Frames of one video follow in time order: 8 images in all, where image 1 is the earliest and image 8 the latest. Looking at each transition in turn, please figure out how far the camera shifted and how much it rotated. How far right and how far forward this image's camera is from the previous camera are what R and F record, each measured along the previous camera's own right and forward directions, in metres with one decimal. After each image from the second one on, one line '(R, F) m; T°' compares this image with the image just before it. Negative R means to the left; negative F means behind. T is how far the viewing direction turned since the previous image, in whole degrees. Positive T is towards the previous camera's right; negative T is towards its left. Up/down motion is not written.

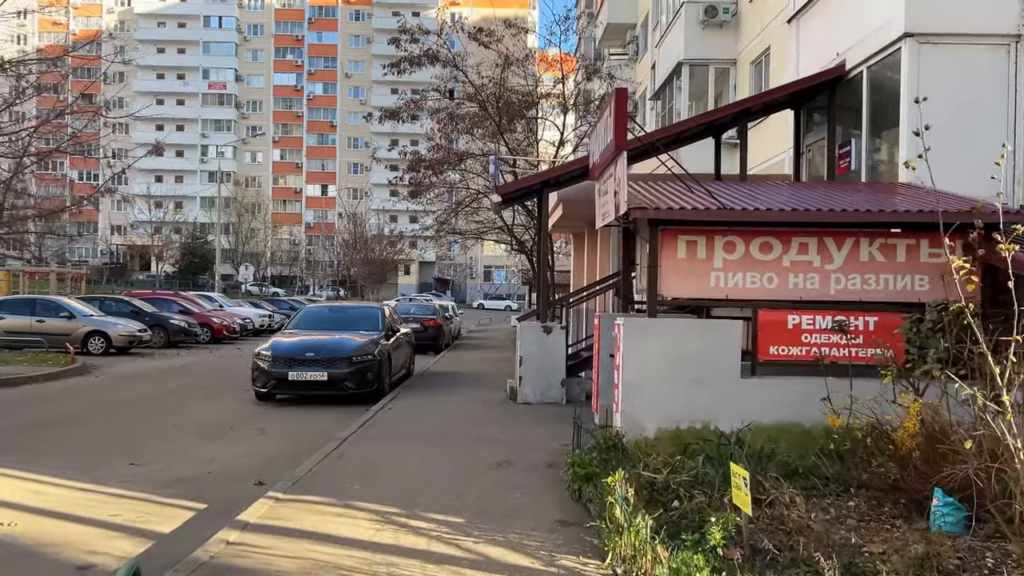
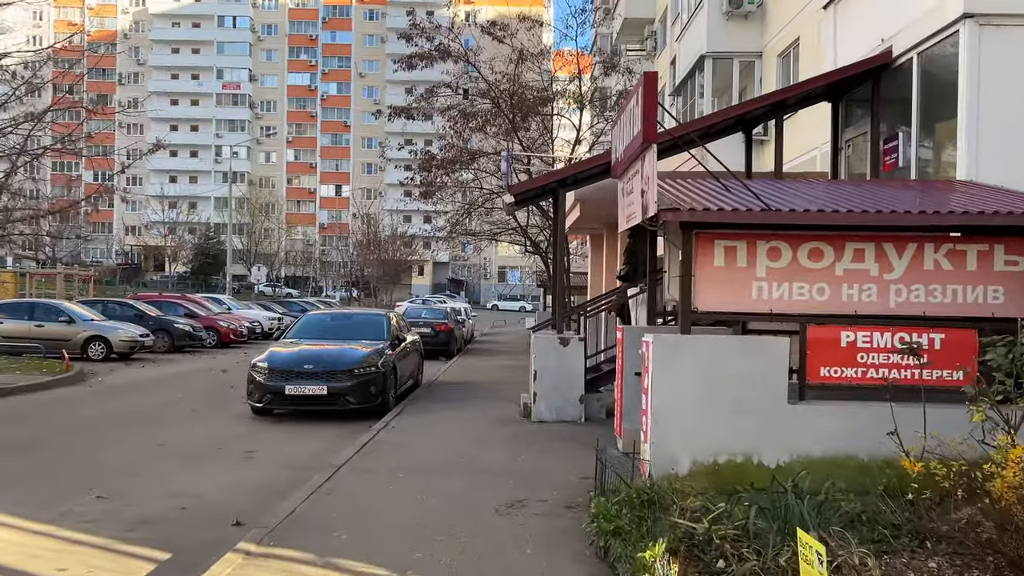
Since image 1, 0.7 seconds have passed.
(0.0, +0.8) m; -1°
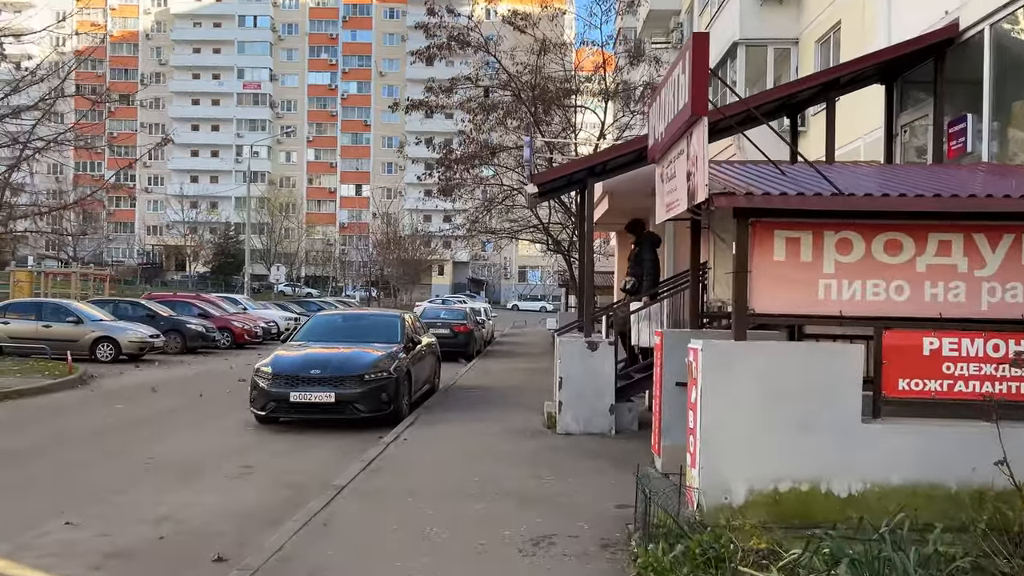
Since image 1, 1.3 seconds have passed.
(0.0, +0.8) m; -1°
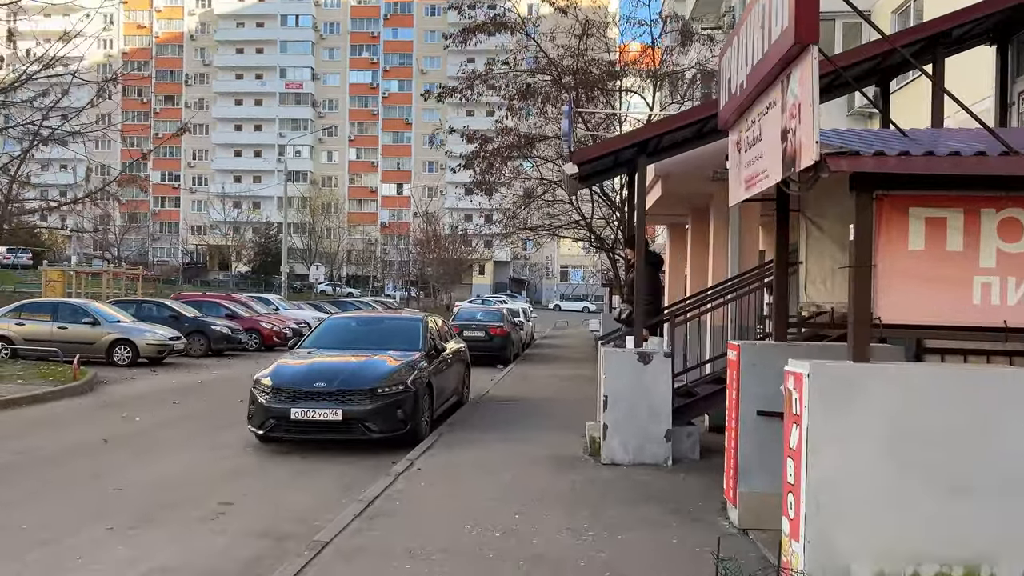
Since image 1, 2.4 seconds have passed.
(+0.1, +1.4) m; -3°
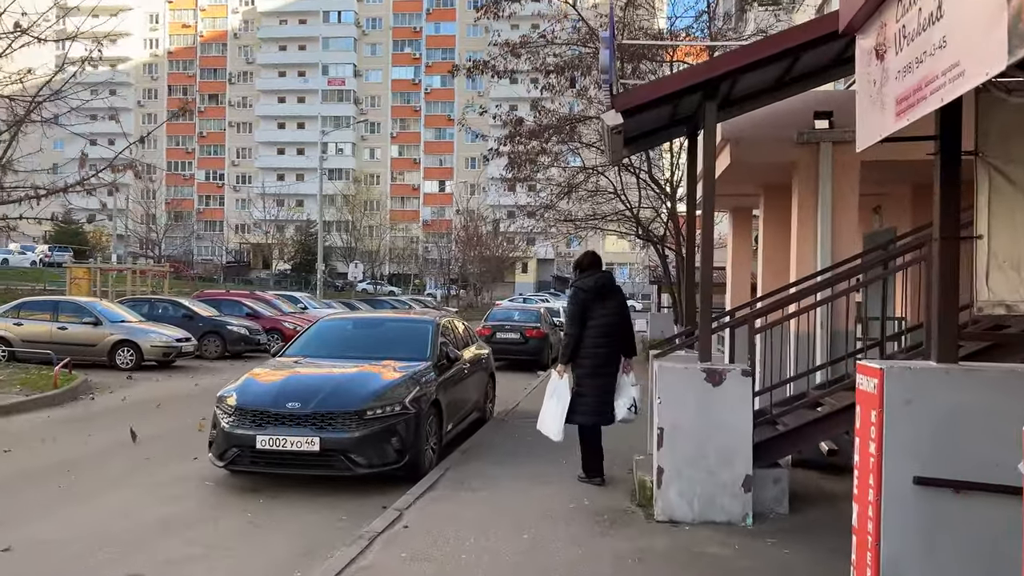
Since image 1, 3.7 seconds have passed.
(+0.2, +1.8) m; -3°
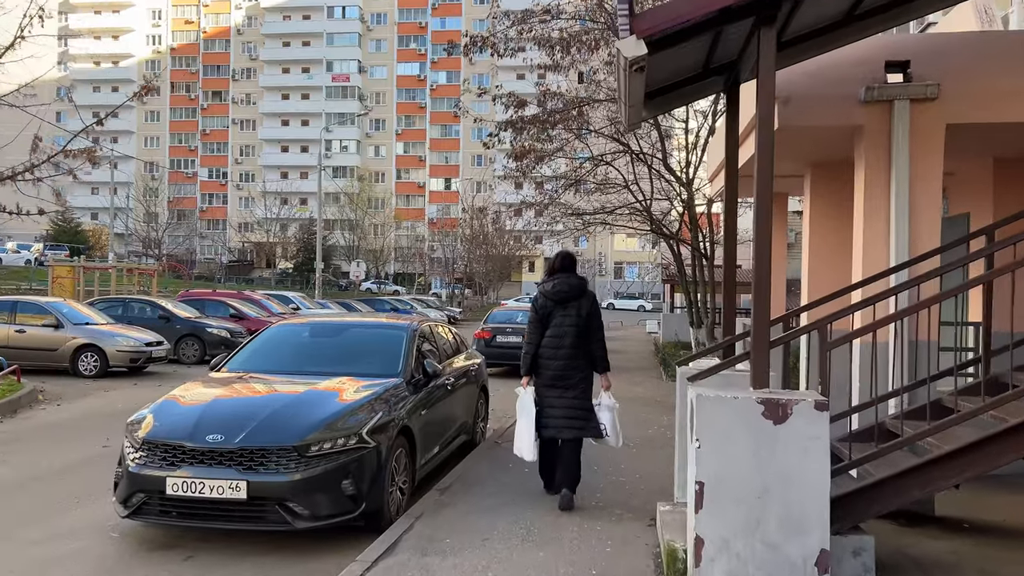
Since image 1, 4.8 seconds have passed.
(+0.1, +1.5) m; -1°
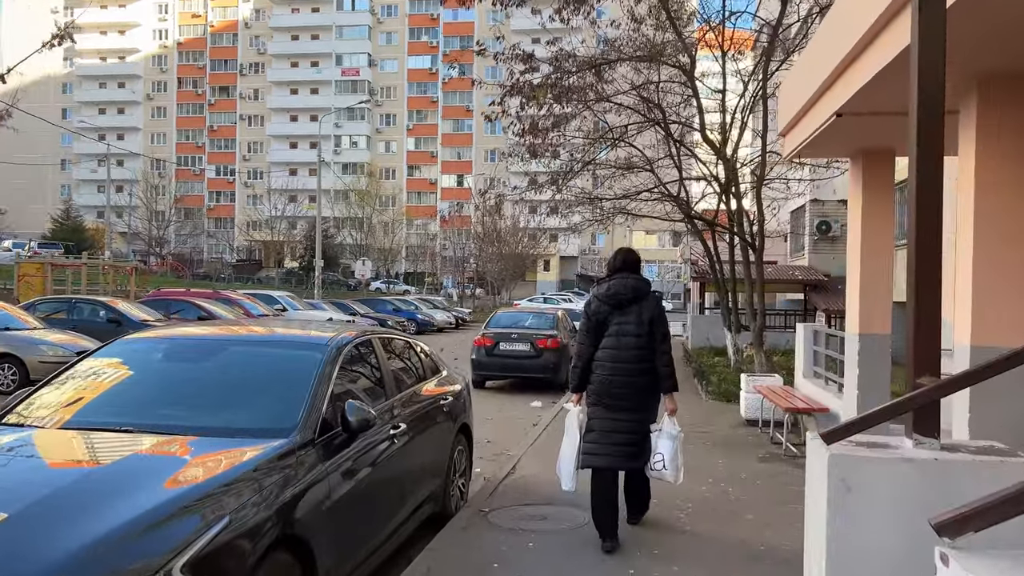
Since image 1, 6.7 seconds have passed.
(+0.2, +2.6) m; -1°
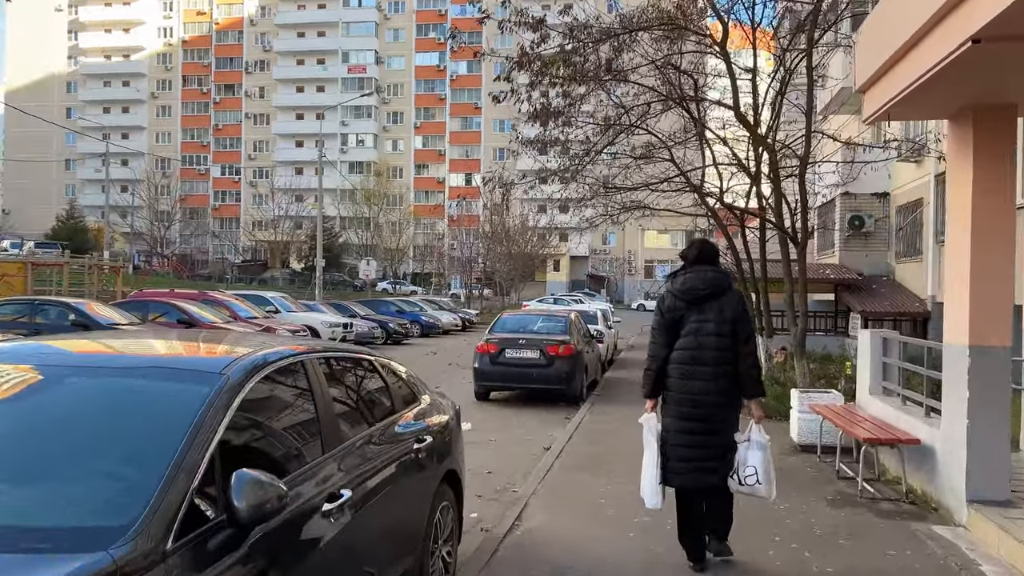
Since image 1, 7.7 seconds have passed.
(0.0, +1.5) m; -1°
